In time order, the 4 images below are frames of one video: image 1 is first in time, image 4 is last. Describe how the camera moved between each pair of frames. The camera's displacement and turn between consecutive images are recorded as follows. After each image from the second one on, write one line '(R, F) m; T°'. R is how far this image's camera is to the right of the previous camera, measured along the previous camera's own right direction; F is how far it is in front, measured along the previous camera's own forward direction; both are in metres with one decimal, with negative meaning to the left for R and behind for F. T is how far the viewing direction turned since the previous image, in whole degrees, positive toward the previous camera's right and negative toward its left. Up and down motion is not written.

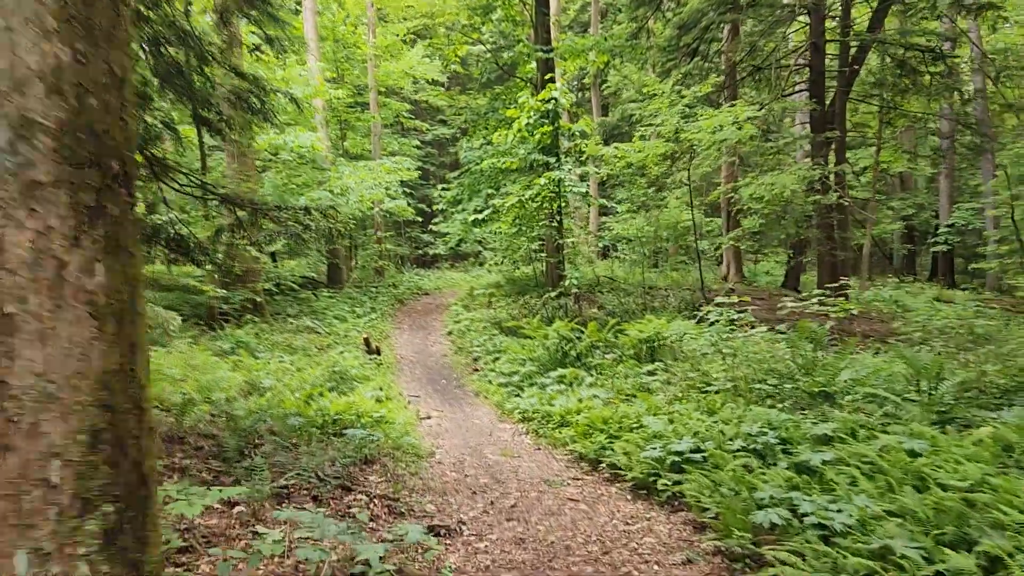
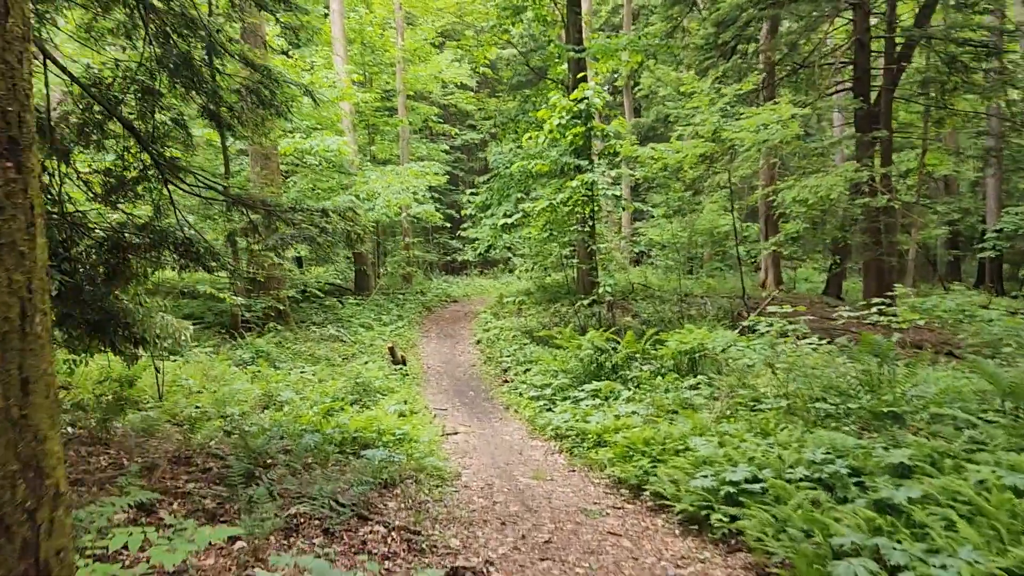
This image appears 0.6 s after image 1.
(0.0, +0.5) m; -2°
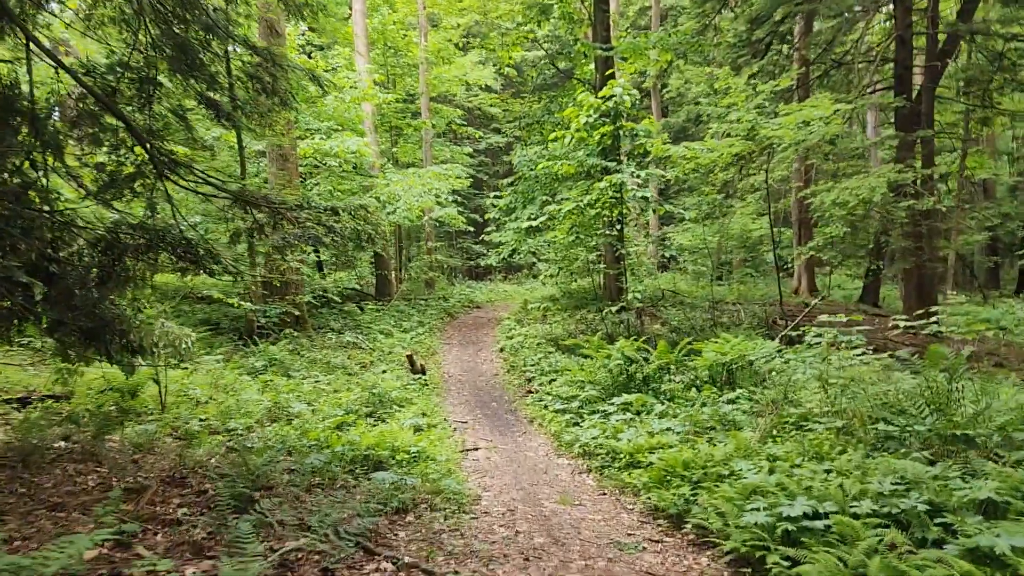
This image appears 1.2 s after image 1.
(0.0, +0.5) m; -2°
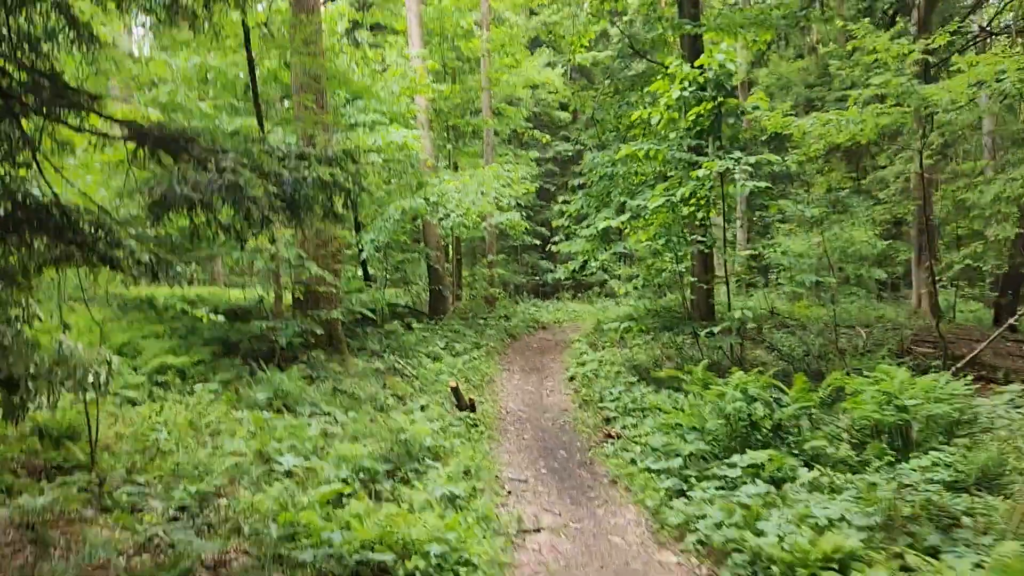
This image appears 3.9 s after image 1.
(-0.1, +2.2) m; -5°
